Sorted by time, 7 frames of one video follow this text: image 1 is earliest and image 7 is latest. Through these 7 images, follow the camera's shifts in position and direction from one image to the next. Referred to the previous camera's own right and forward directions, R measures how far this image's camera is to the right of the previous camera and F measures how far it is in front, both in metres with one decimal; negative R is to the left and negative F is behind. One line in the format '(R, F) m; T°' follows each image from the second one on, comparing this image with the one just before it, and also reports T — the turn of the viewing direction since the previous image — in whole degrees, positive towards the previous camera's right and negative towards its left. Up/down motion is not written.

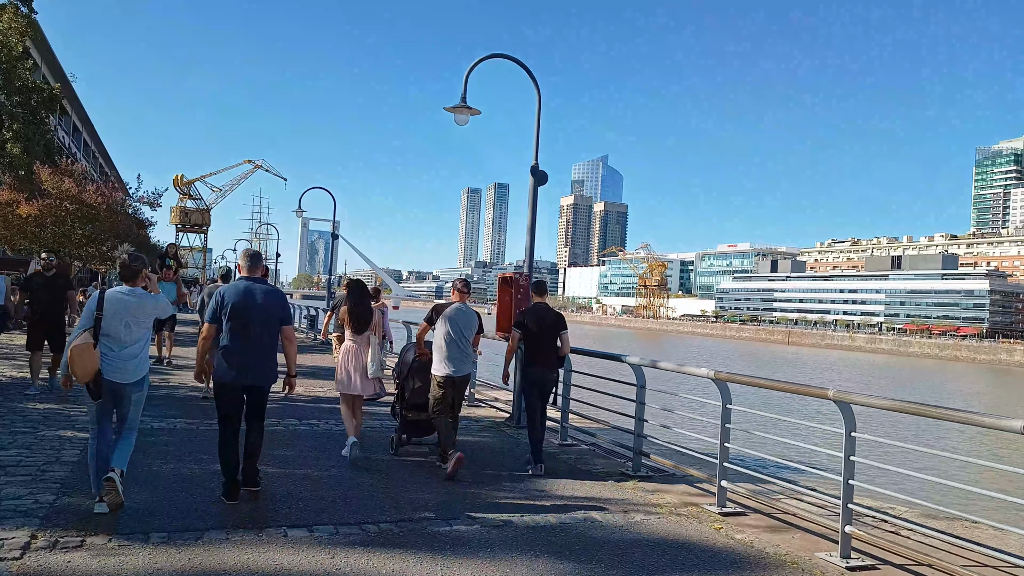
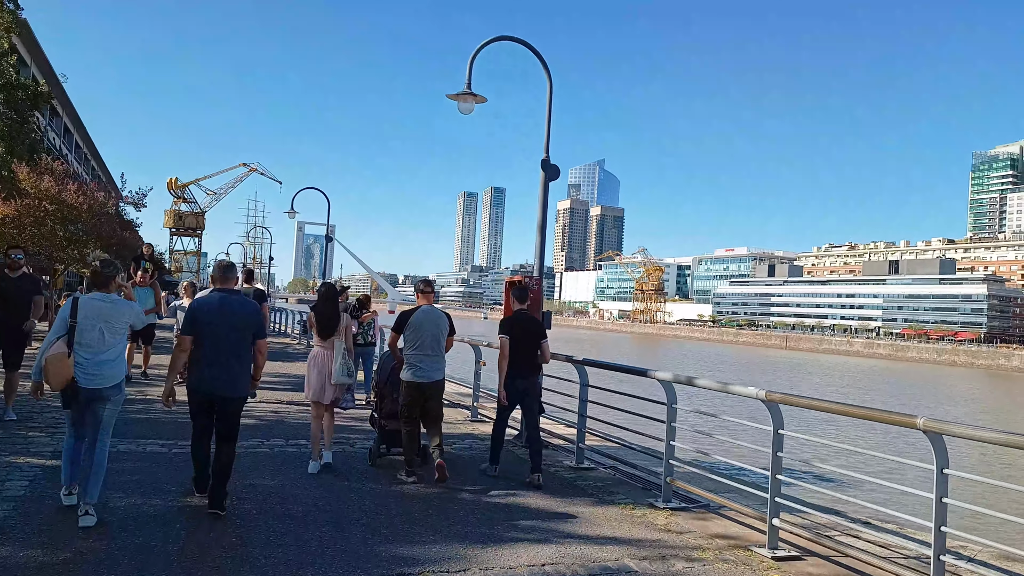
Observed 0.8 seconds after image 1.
(-0.1, +0.8) m; 0°
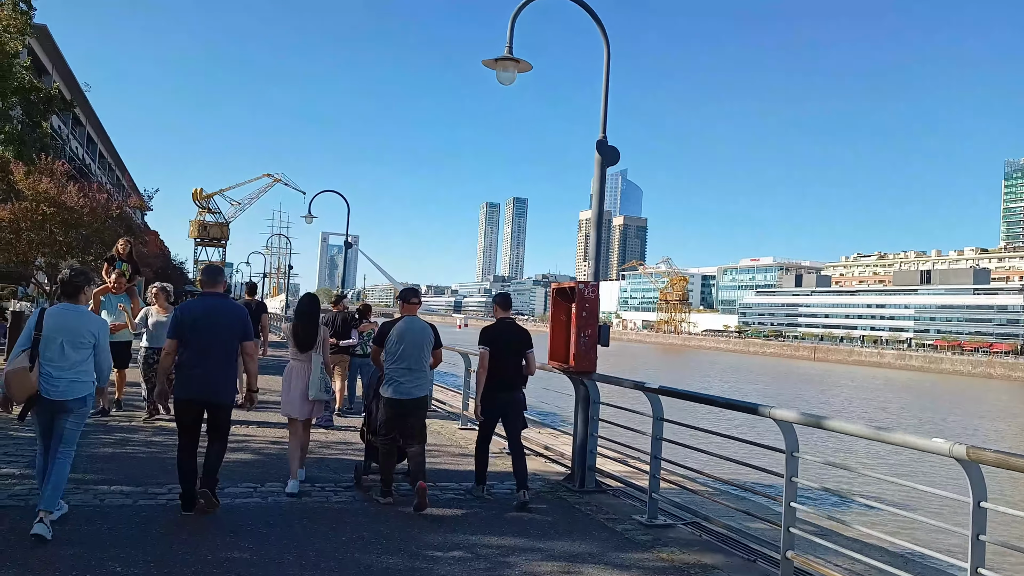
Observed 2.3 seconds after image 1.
(-0.3, +1.5) m; -2°
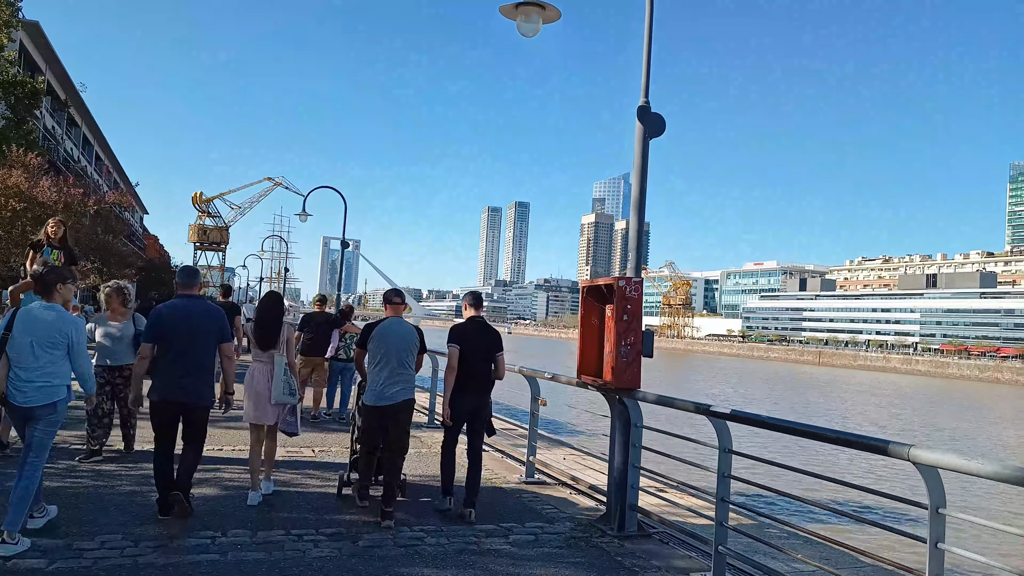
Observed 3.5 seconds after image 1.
(-0.2, +1.2) m; 0°
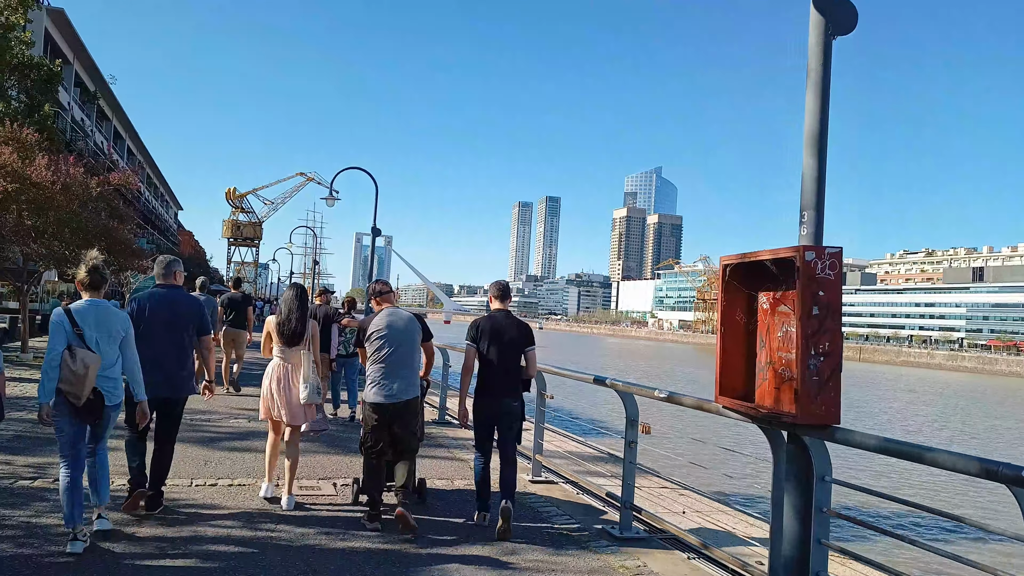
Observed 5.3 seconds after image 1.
(-0.4, +1.9) m; -2°
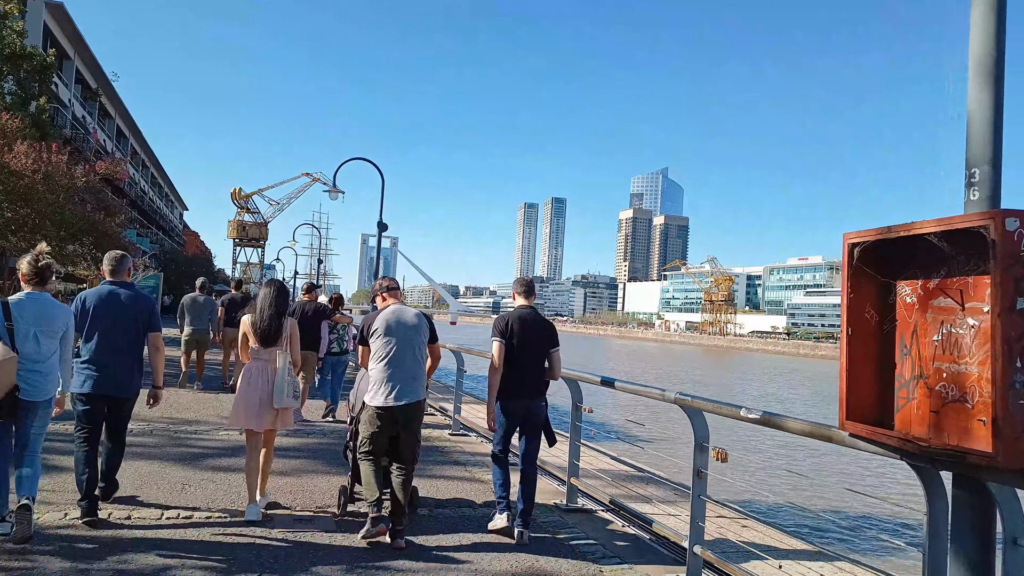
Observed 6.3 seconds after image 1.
(-0.2, +1.0) m; 0°
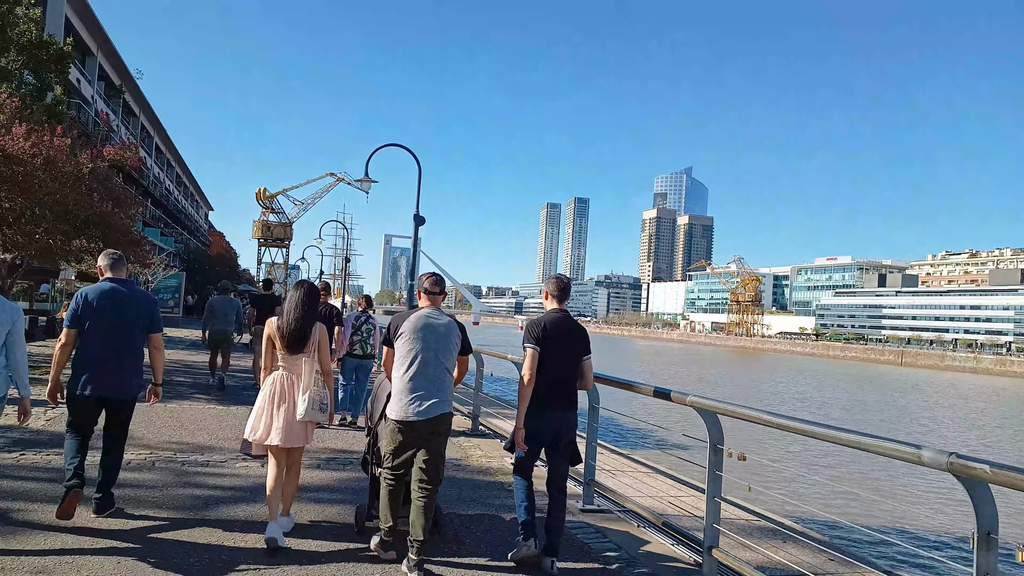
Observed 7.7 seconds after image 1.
(-0.5, +1.5) m; -2°
